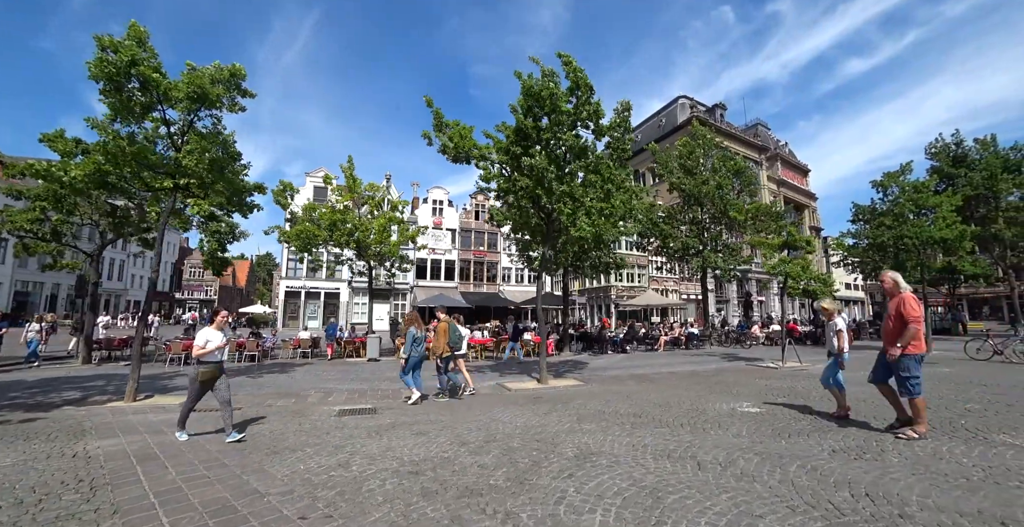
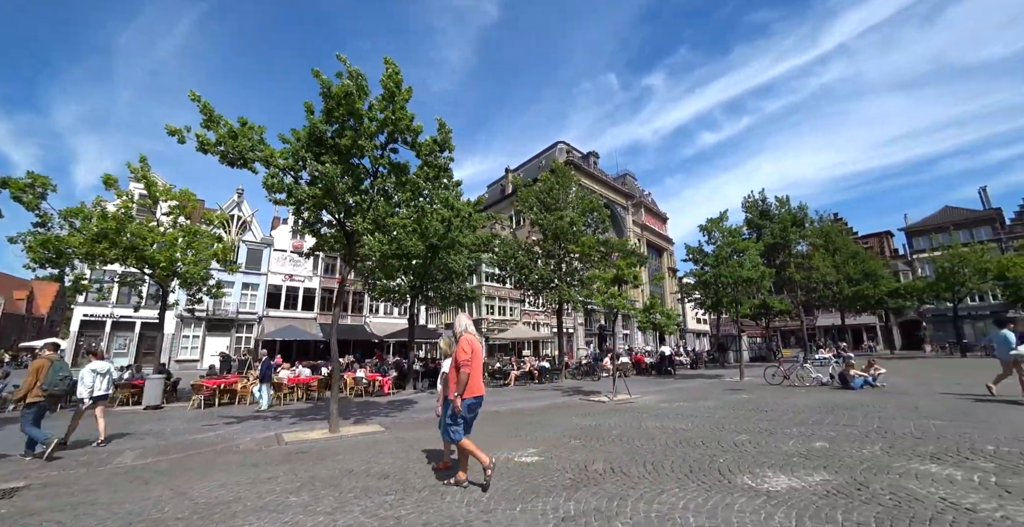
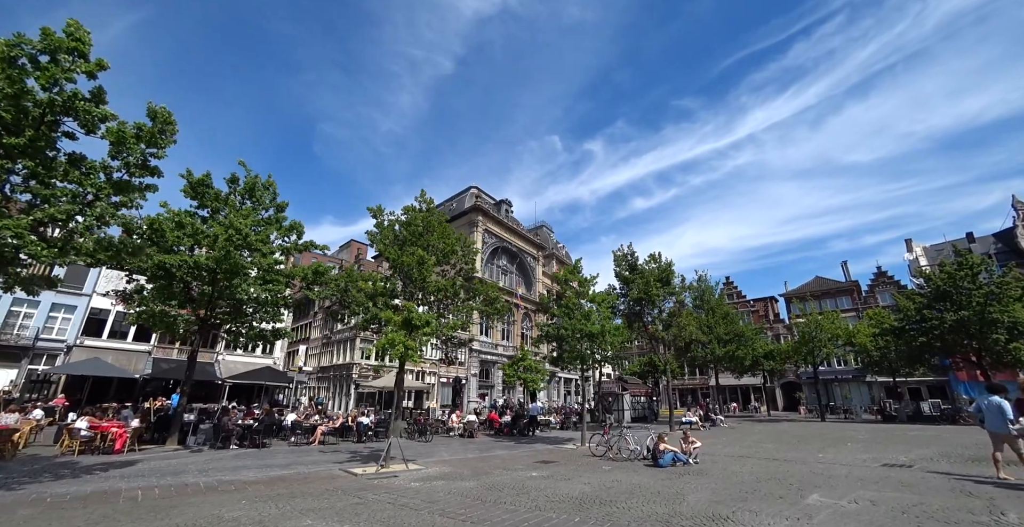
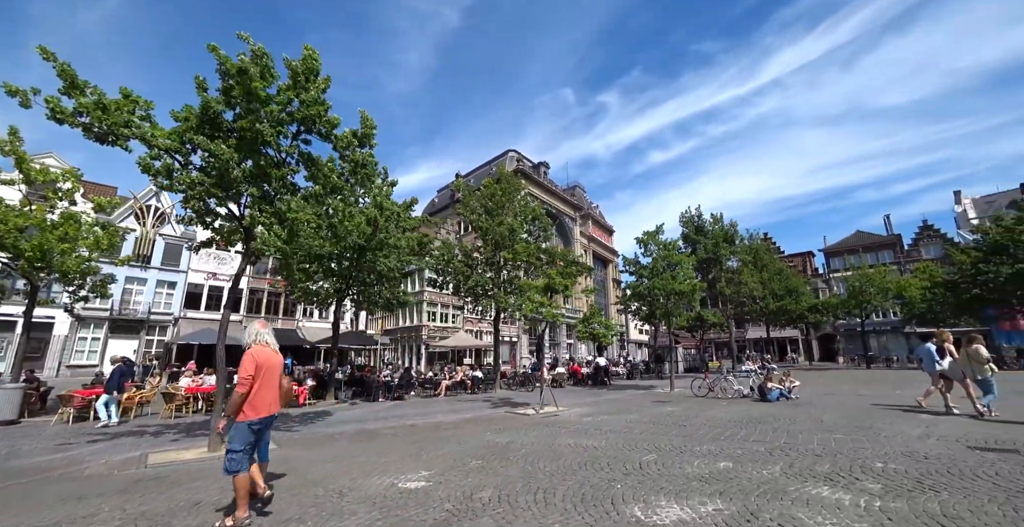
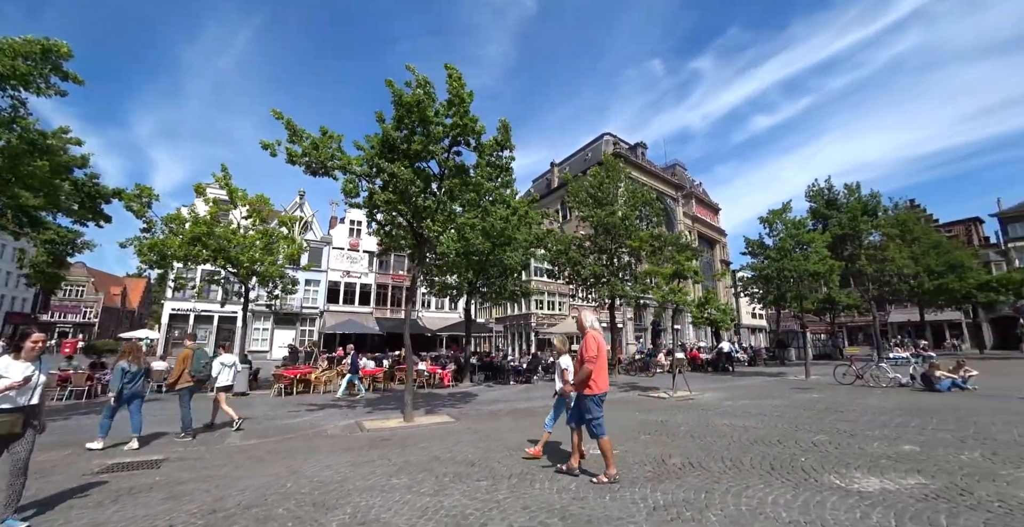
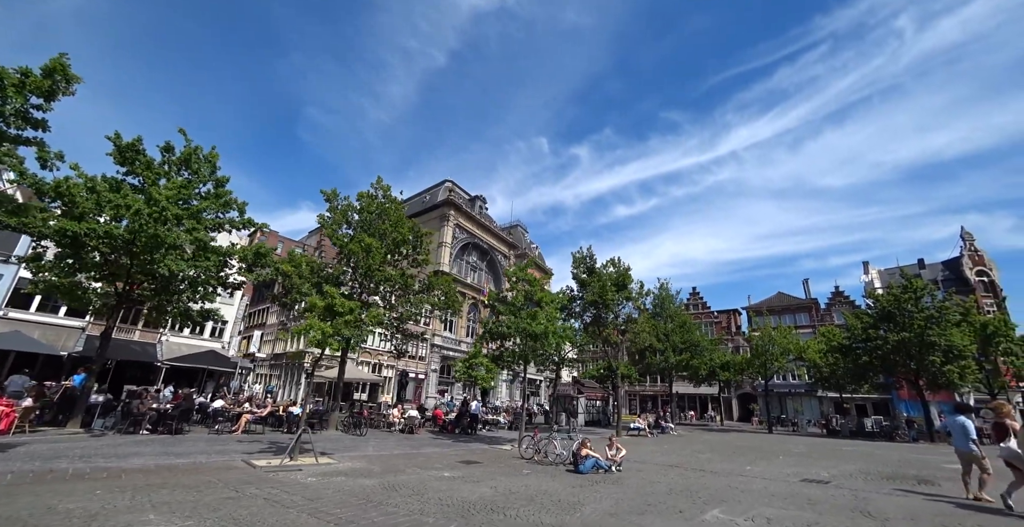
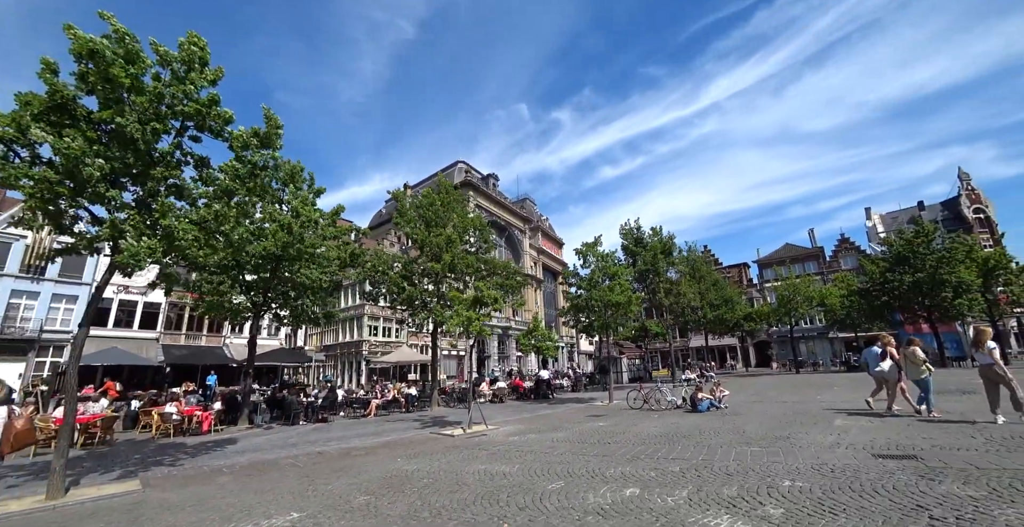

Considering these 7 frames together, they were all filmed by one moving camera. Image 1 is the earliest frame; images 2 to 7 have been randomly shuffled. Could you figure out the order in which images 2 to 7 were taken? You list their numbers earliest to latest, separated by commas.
5, 2, 4, 7, 3, 6
